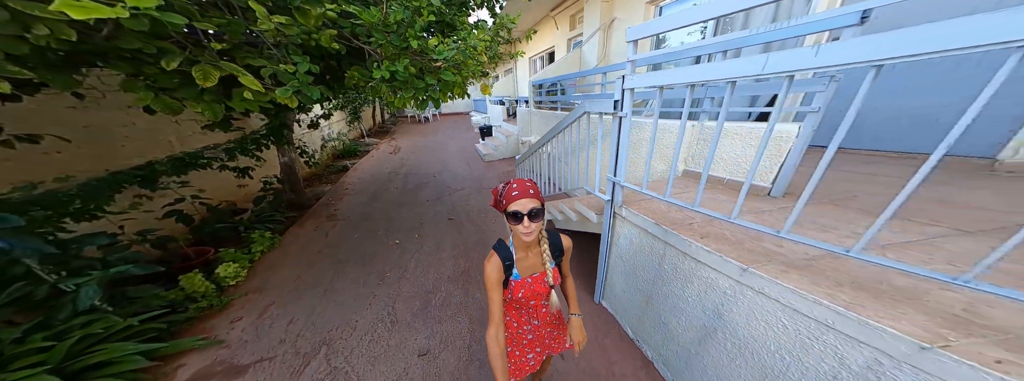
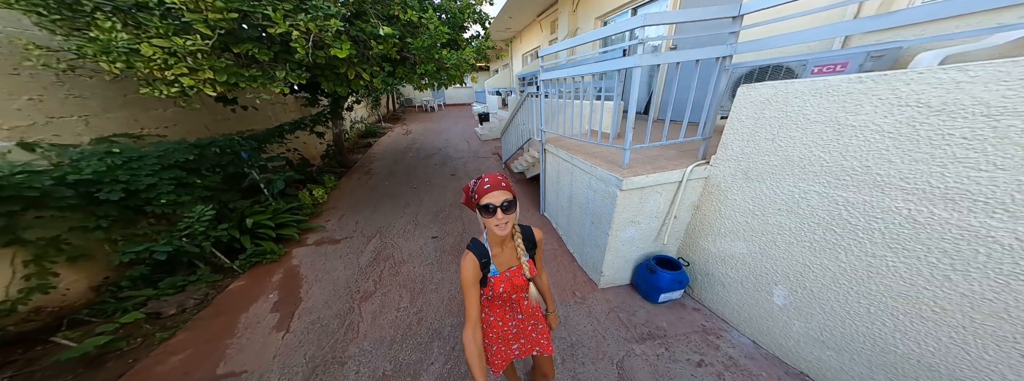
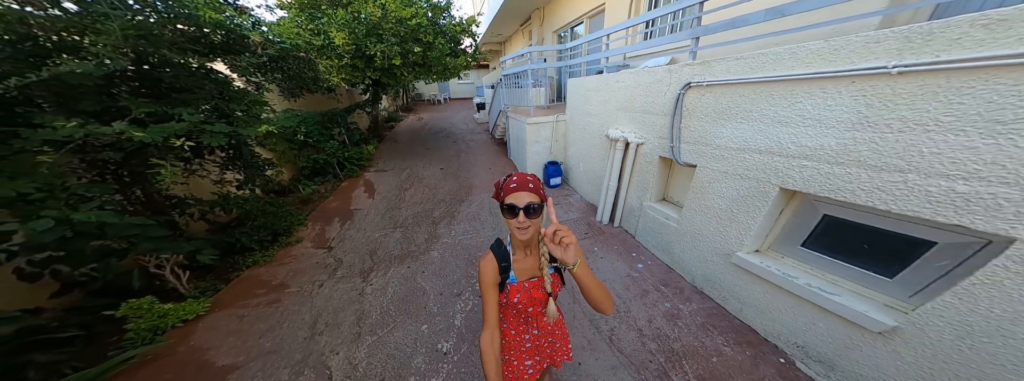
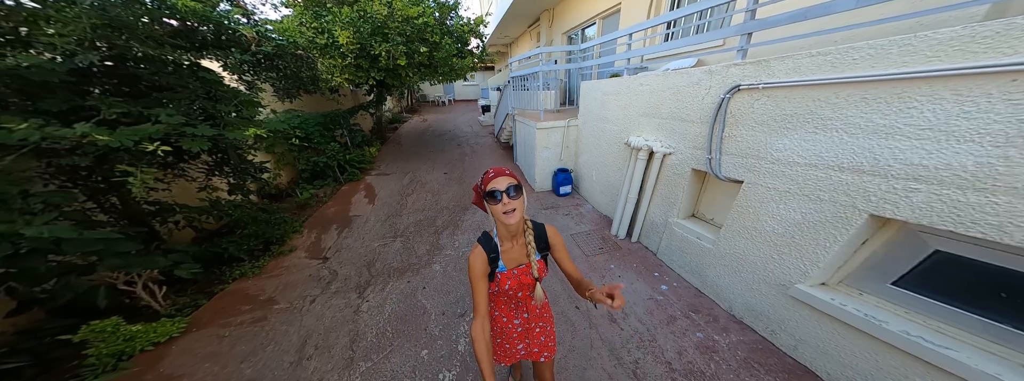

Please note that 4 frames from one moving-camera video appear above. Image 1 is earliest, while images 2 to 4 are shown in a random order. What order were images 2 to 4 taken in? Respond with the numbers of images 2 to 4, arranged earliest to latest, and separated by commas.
2, 4, 3
